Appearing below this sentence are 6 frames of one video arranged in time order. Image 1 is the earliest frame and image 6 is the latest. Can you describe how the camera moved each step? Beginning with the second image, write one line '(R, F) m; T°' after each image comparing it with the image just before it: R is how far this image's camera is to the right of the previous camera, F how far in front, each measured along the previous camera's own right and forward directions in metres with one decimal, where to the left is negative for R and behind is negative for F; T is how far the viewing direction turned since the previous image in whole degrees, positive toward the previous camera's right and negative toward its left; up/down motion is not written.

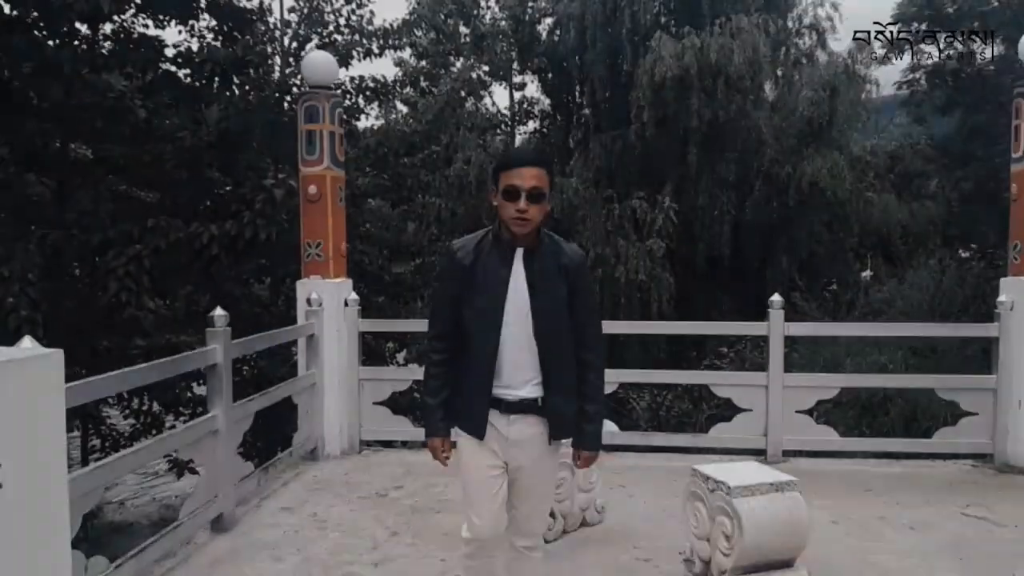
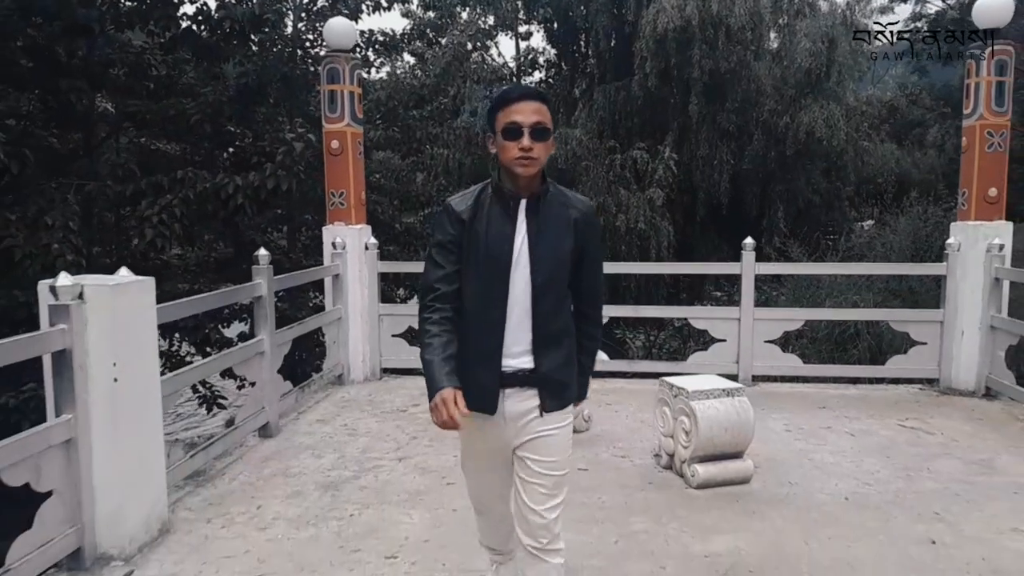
(0.0, -0.7) m; -1°
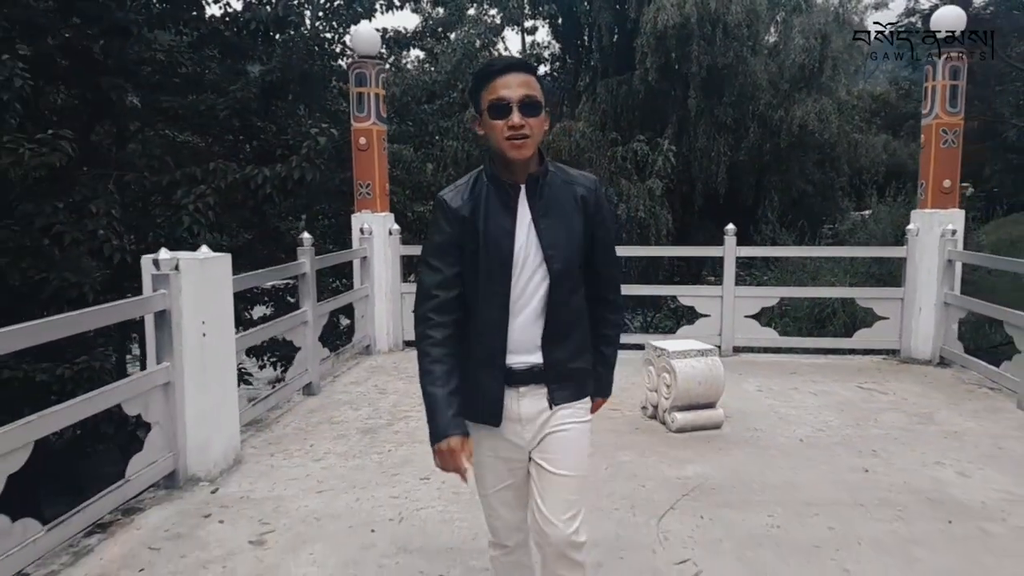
(0.0, -0.7) m; 0°
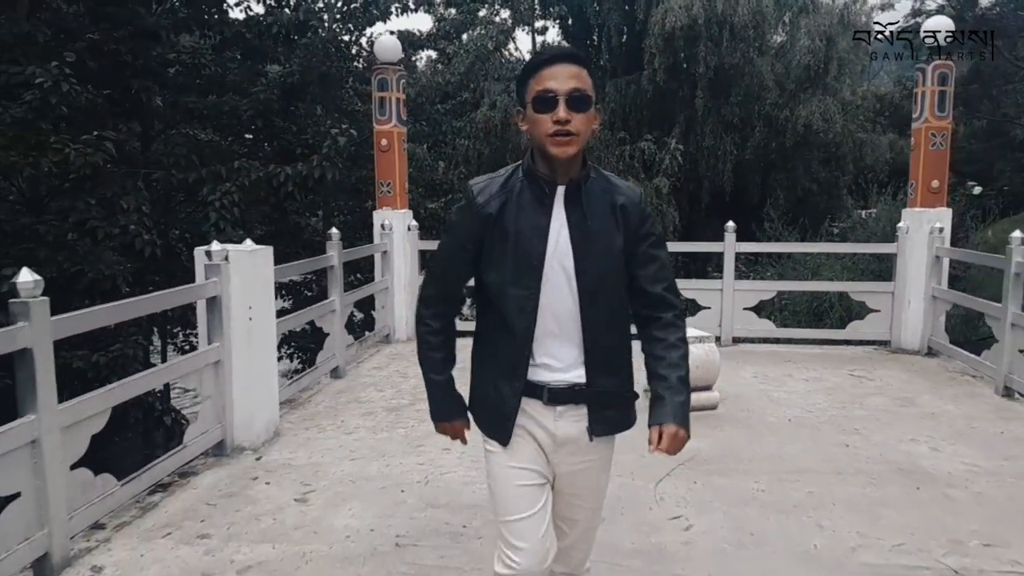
(0.0, -0.4) m; -1°
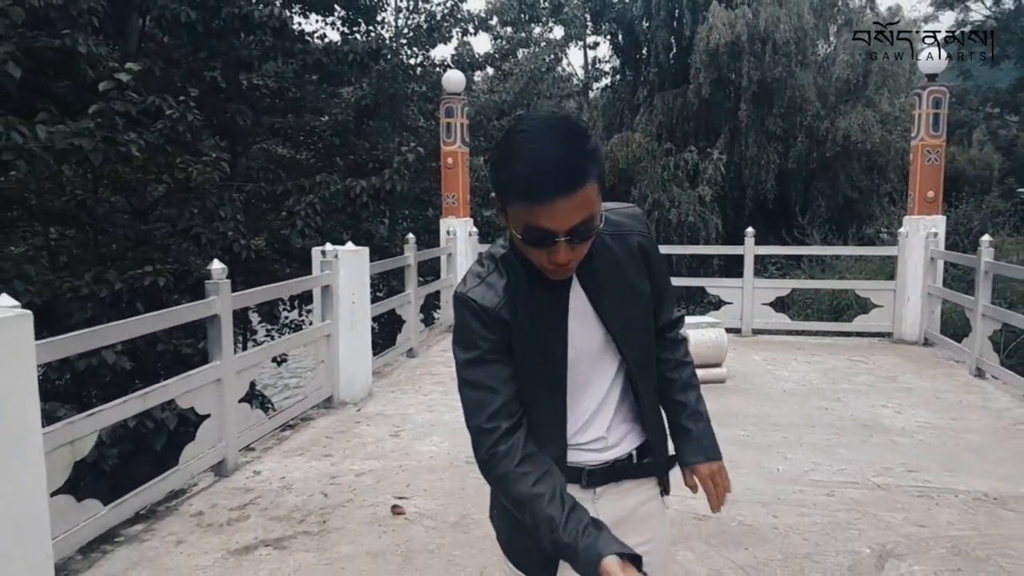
(+0.1, -1.1) m; -4°
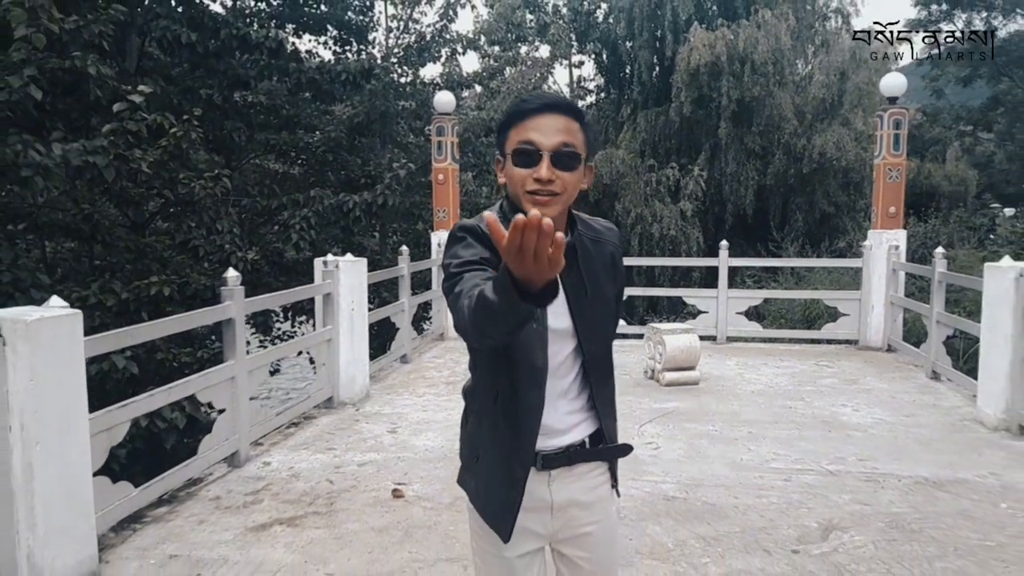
(0.0, -0.4) m; +1°
